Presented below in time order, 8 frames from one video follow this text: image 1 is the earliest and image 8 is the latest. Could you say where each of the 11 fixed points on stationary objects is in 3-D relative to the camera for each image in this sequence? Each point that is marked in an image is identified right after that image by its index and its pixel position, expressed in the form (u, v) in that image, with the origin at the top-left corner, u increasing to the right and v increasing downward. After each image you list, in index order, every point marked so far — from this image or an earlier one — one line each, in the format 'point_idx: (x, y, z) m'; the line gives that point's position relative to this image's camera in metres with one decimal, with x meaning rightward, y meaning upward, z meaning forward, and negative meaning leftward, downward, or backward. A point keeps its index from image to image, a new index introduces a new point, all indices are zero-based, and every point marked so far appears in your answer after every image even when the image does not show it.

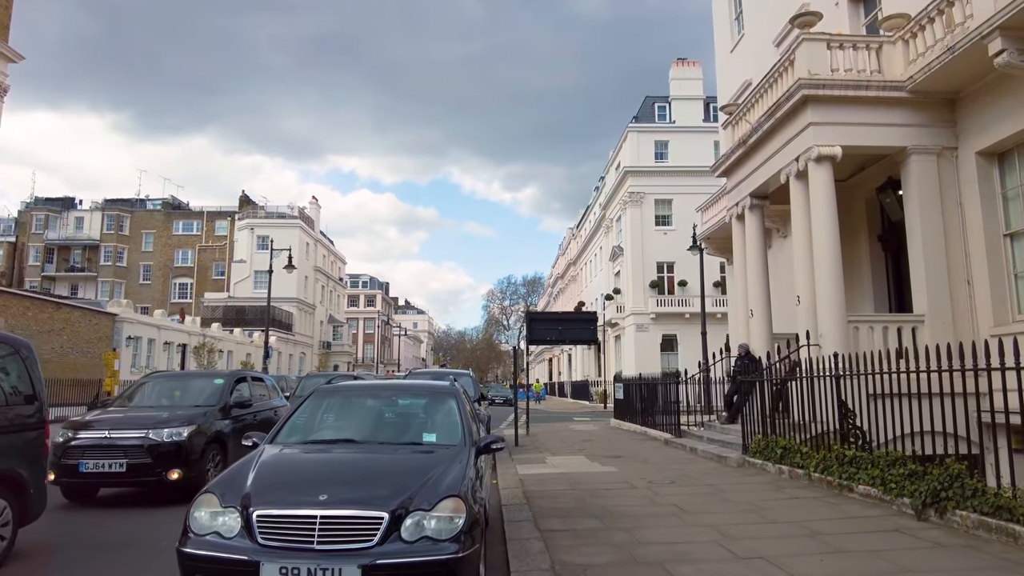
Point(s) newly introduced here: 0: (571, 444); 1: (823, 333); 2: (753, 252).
0: (+1.3, -3.2, +15.1) m
1: (+4.8, -0.7, +11.2) m
2: (+4.7, +0.7, +14.3) m
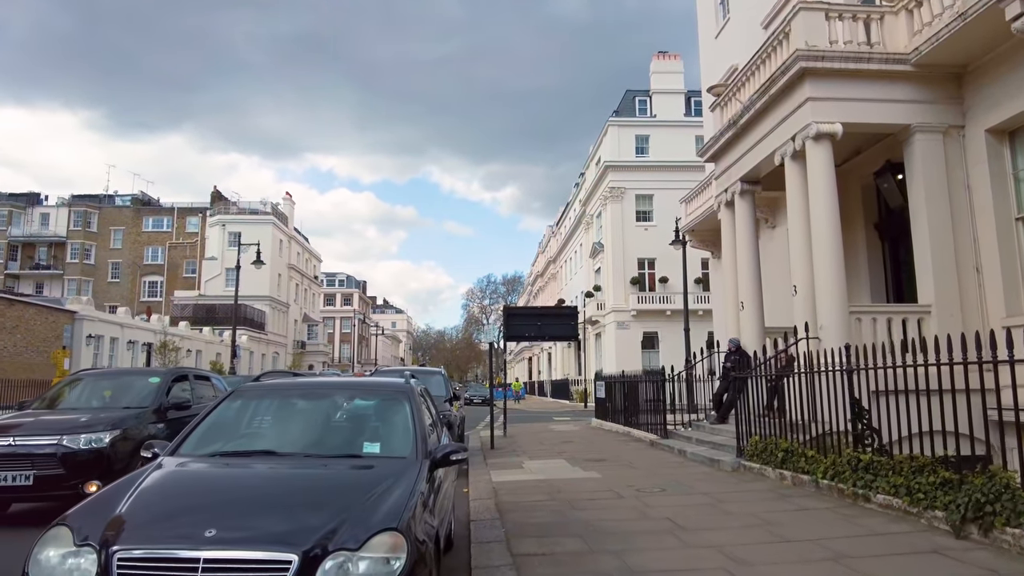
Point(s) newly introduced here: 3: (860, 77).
0: (+0.8, -3.1, +14.2) m
1: (+4.4, -0.5, +10.4) m
2: (+4.2, +0.9, +13.4) m
3: (+5.1, +3.1, +10.8) m
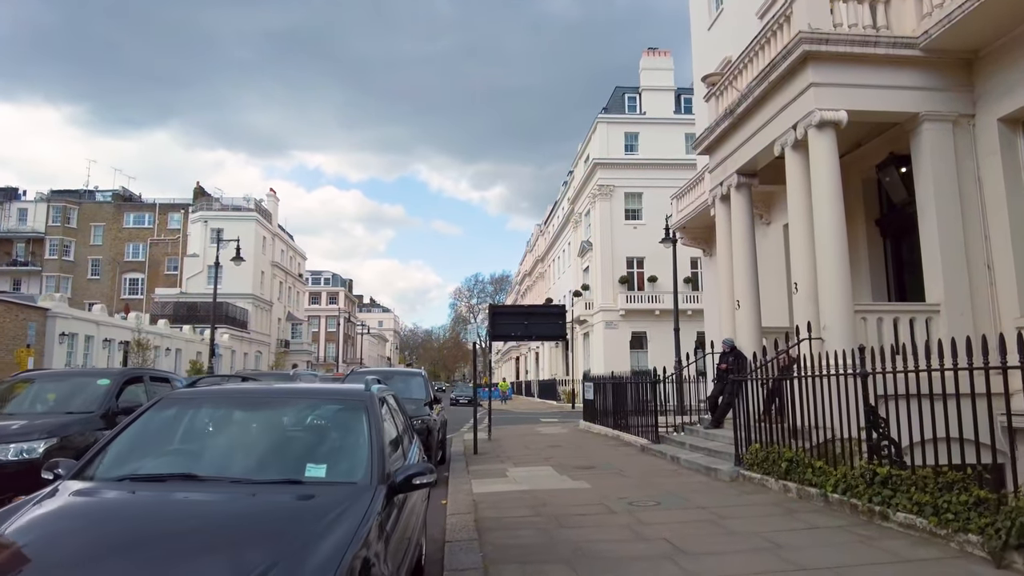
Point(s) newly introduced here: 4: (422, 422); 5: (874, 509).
0: (+0.5, -3.0, +13.5) m
1: (+4.2, -0.5, +9.7) m
2: (+4.0, +0.9, +12.8) m
3: (+4.9, +3.1, +10.2) m
4: (-1.3, -1.9, +10.3) m
5: (+2.9, -1.8, +6.0) m
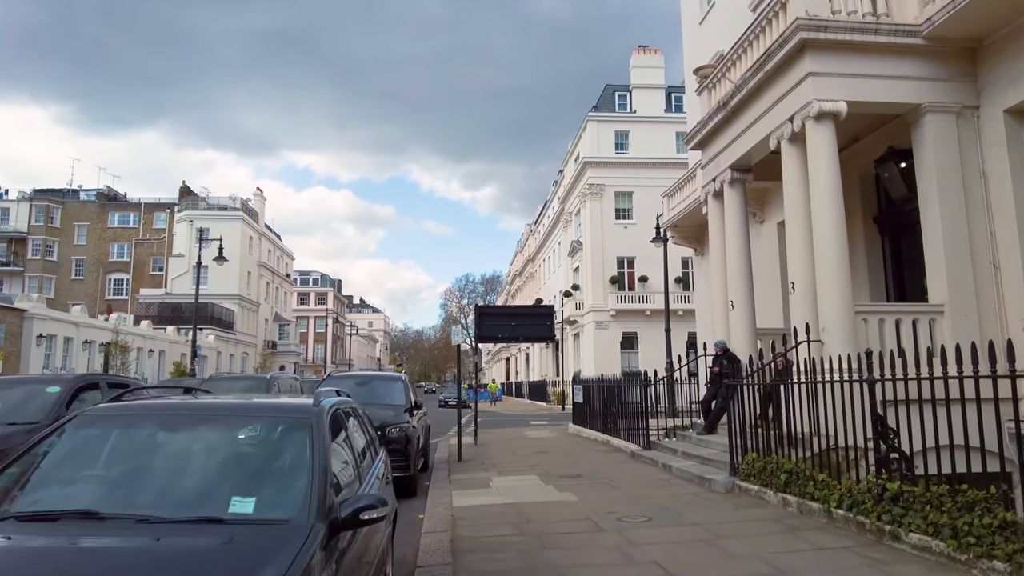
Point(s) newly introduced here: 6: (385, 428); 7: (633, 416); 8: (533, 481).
0: (+0.3, -3.0, +13.0) m
1: (+3.9, -0.5, +9.3) m
2: (+3.7, +0.9, +12.3) m
3: (+4.7, +3.1, +9.7) m
4: (-1.5, -1.9, +9.7) m
5: (+2.8, -1.8, +5.5) m
6: (-1.7, -1.8, +9.7) m
7: (+2.5, -2.6, +14.8) m
8: (+0.3, -2.6, +10.0) m
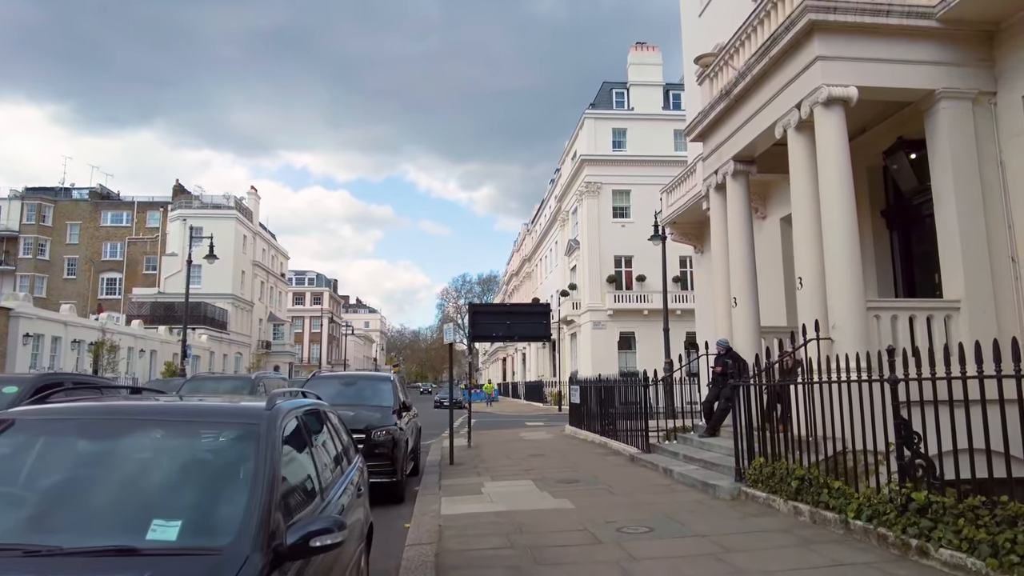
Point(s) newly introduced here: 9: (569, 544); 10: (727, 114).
0: (+0.2, -3.0, +12.5) m
1: (+3.9, -0.4, +8.8) m
2: (+3.6, +1.0, +11.8) m
3: (+4.6, +3.2, +9.2) m
4: (-1.6, -1.8, +9.2) m
5: (+2.7, -1.7, +5.0) m
6: (-1.8, -1.8, +9.1) m
7: (+2.3, -2.5, +14.3) m
8: (+0.2, -2.6, +9.5) m
9: (+0.5, -2.1, +6.0) m
10: (+3.5, +2.8, +12.0) m
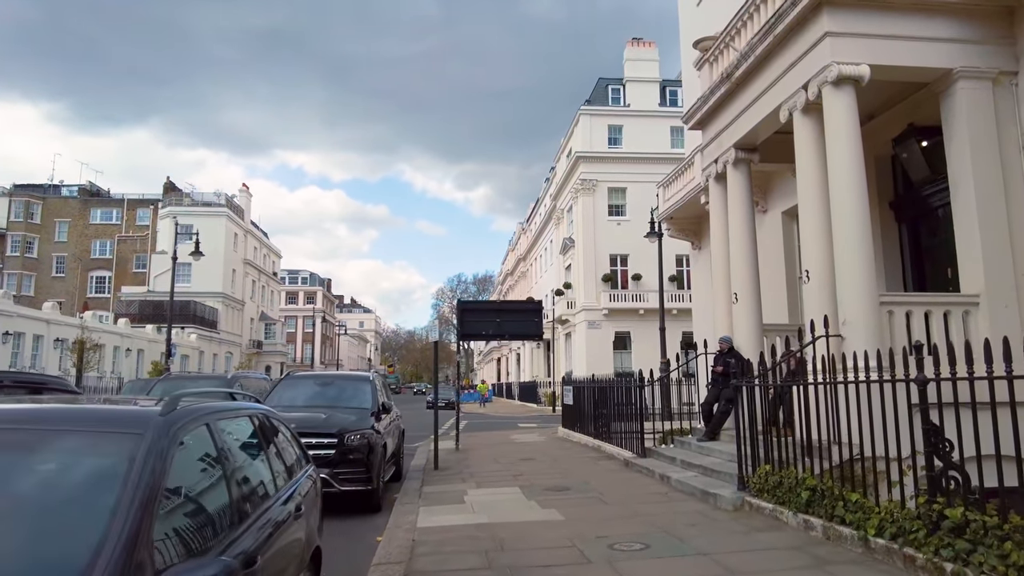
0: (0.0, -2.9, +11.8) m
1: (+3.7, -0.4, +8.1) m
2: (+3.4, +1.0, +11.2) m
3: (+4.4, +3.3, +8.6) m
4: (-1.7, -1.7, +8.5) m
5: (+2.5, -1.6, +4.3) m
6: (-1.9, -1.7, +8.5) m
7: (+2.1, -2.5, +13.7) m
8: (0.0, -2.5, +8.8) m
9: (+0.3, -2.0, +5.4) m
10: (+3.3, +2.9, +11.4) m
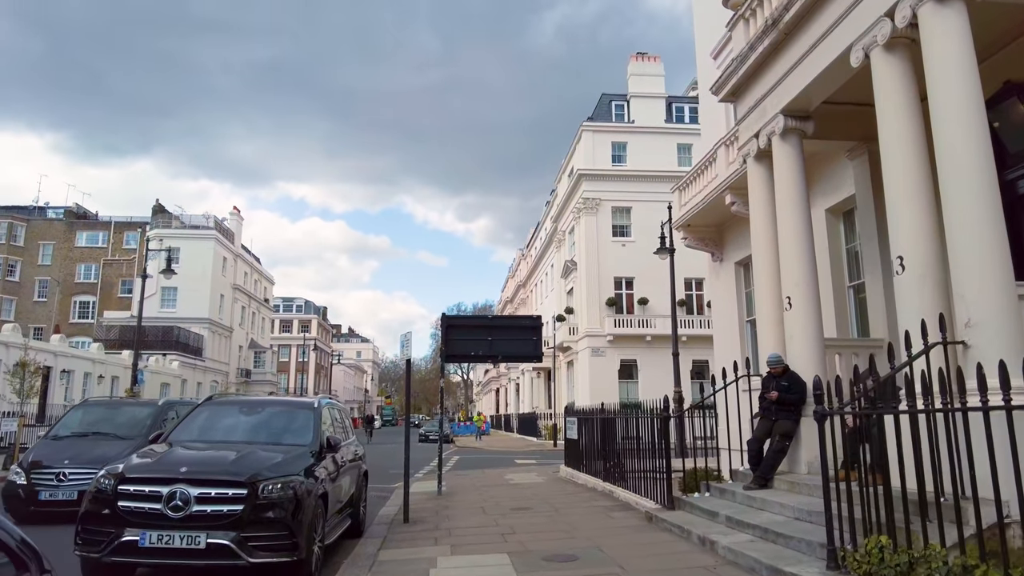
0: (-0.2, -2.9, +9.3) m
1: (+3.6, -0.3, +5.7) m
2: (+3.3, +1.0, +8.9) m
3: (+4.3, +3.3, +6.4) m
4: (-1.9, -1.6, +6.1) m
5: (+2.4, -1.4, +1.9) m
6: (-2.1, -1.6, +6.0) m
7: (+2.0, -2.6, +11.2) m
8: (-0.1, -2.4, +6.3) m
9: (+0.2, -1.8, +2.9) m
10: (+3.2, +2.9, +9.1) m
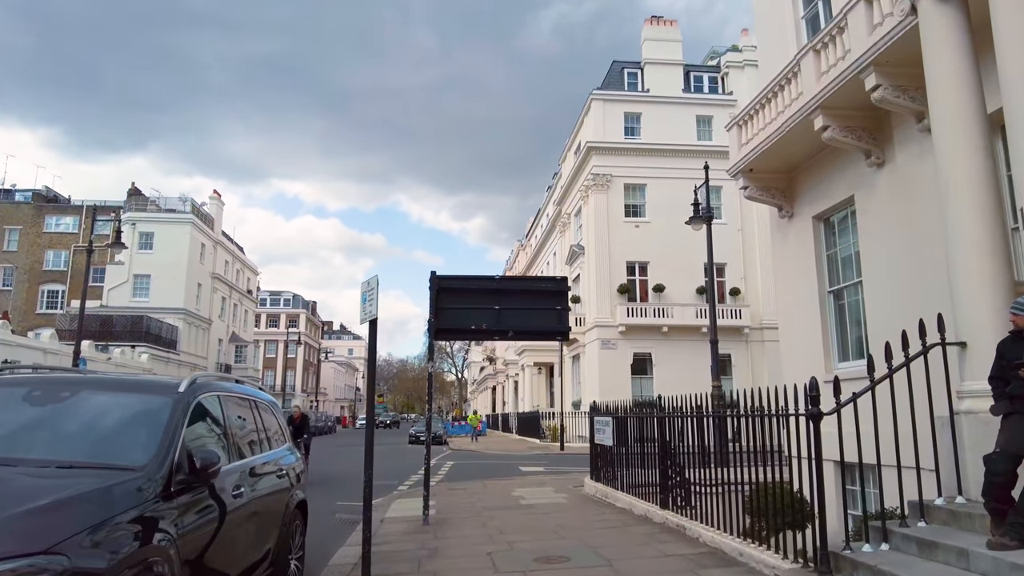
0: (+0.1, -2.2, +5.6) m
1: (+3.8, +0.4, +2.0) m
2: (+3.6, +1.7, +5.1) m
3: (+4.6, +4.0, +2.6) m
4: (-1.6, -0.9, +2.3) m
5: (+2.7, -0.7, -1.8) m
6: (-1.8, -0.9, +2.3) m
7: (+2.2, -1.9, +7.4) m
8: (+0.1, -1.7, +2.6) m
9: (+0.5, -1.1, -0.9) m
10: (+3.5, +3.5, +5.4) m
